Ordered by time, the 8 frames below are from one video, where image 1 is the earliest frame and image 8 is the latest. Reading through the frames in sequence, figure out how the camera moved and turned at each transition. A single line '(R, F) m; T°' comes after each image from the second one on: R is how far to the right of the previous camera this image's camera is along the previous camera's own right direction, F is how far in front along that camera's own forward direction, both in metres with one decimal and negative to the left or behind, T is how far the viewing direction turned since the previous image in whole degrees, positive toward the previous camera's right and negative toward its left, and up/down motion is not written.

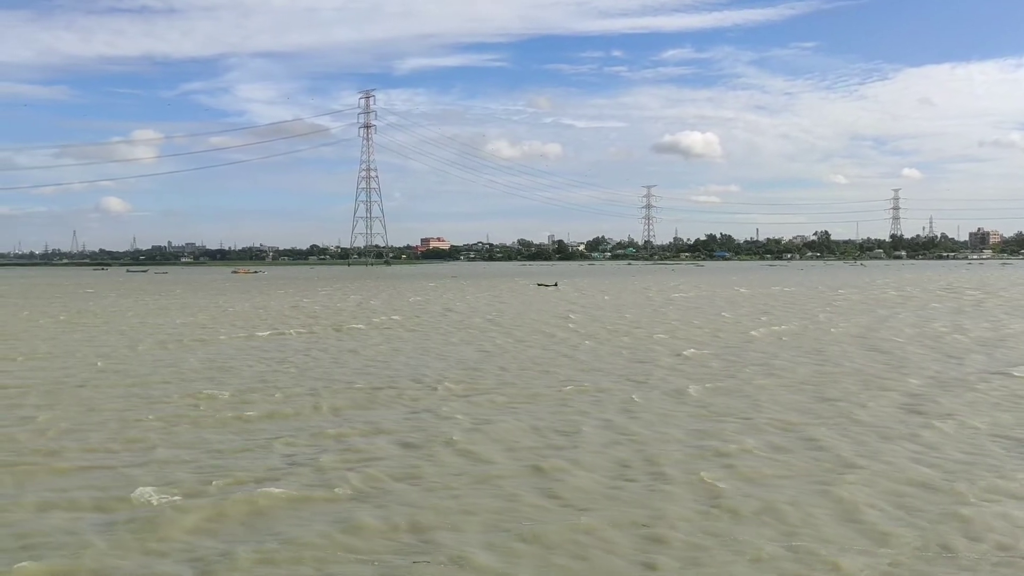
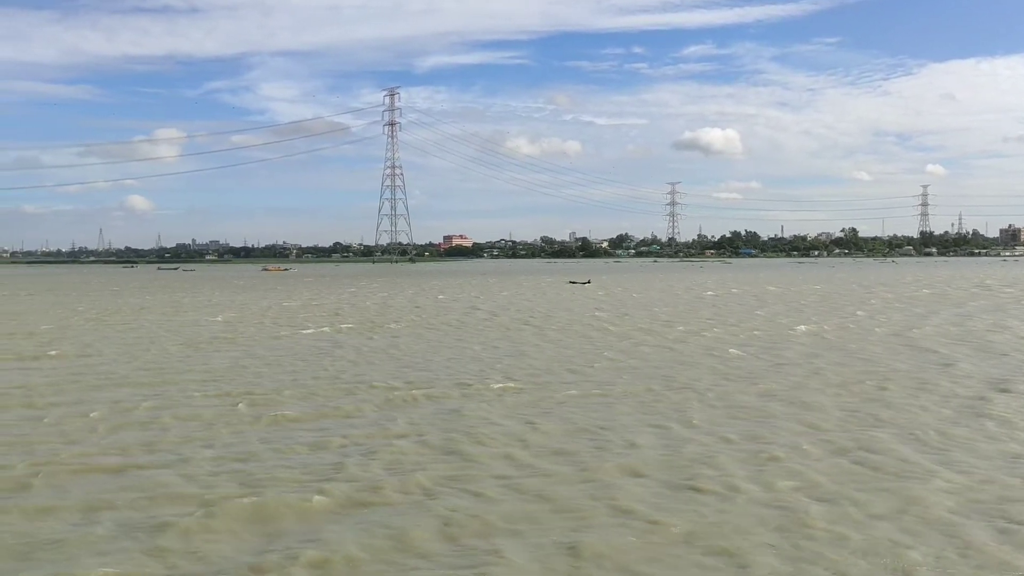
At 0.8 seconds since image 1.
(-0.3, +0.4) m; -1°
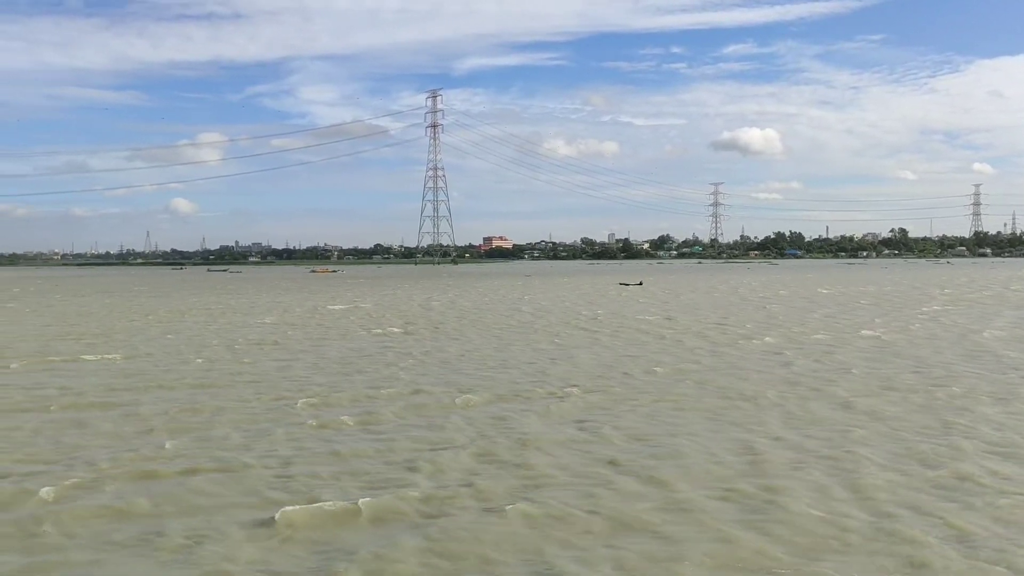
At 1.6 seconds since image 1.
(-0.3, +0.4) m; -3°
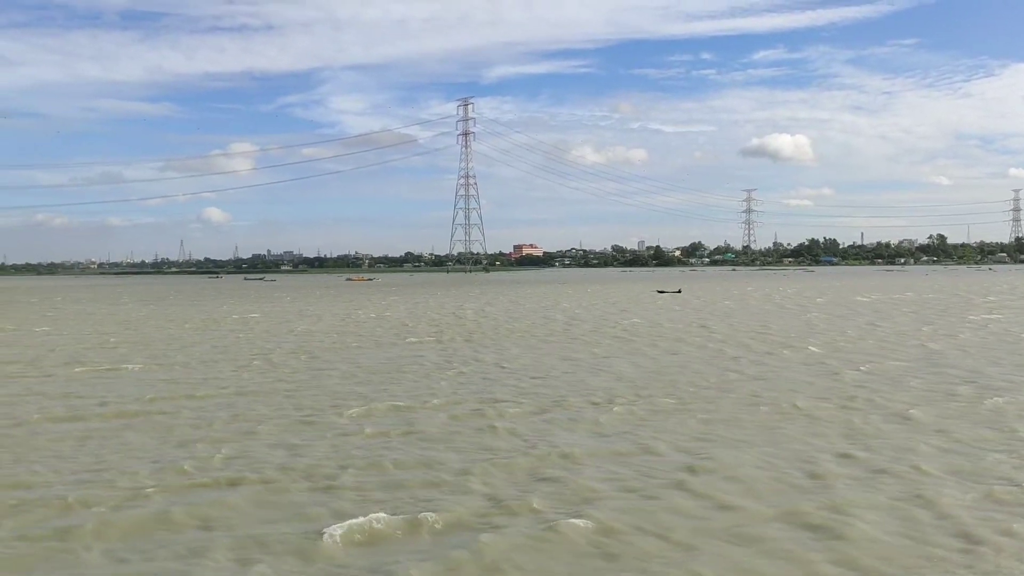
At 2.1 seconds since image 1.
(-0.2, +0.3) m; -2°
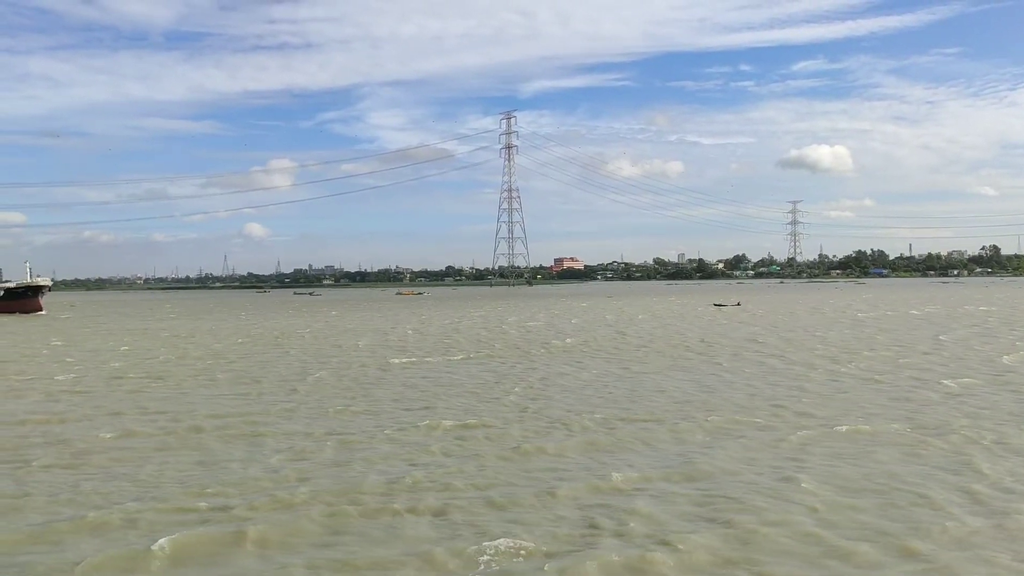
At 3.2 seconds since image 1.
(-0.6, +0.7) m; -2°
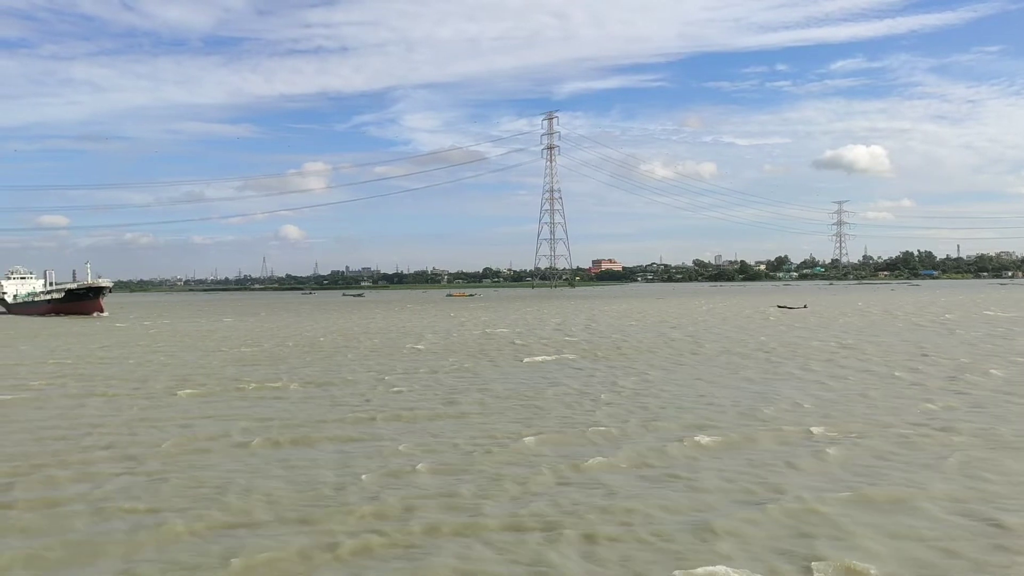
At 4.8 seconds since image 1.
(-0.8, +0.9) m; -2°
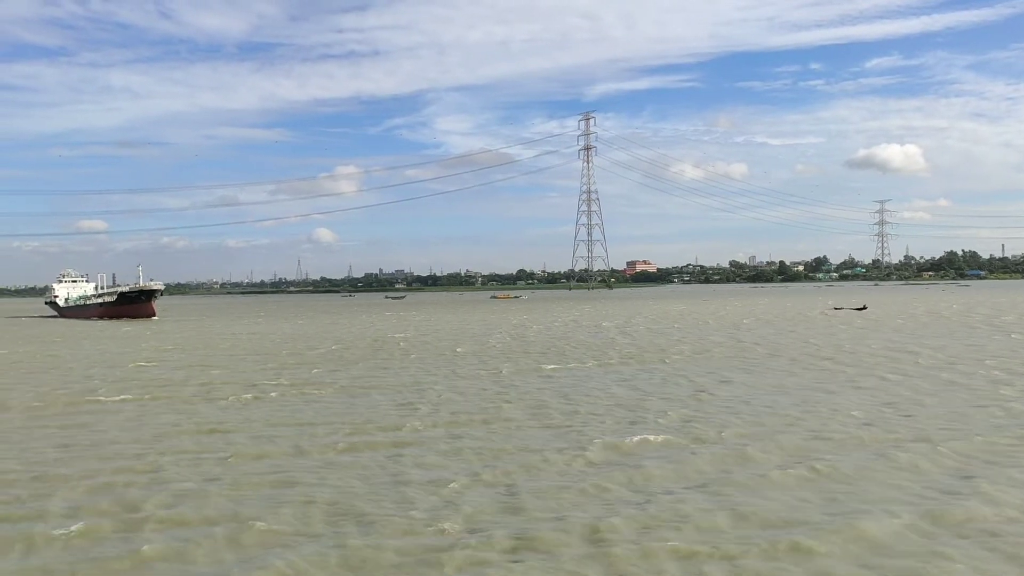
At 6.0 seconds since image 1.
(-0.6, +0.7) m; -2°
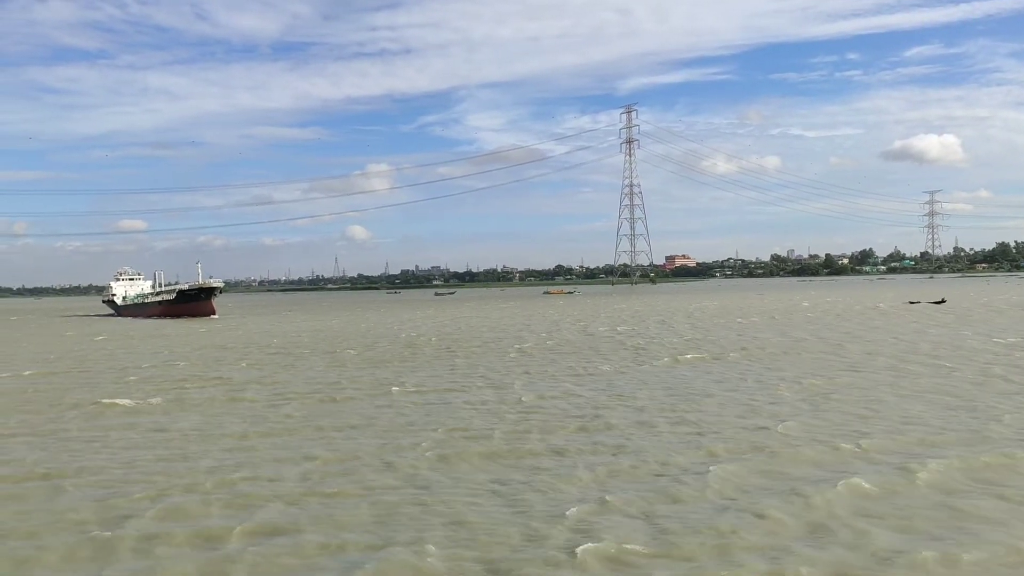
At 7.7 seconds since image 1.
(-0.8, +1.1) m; -2°
